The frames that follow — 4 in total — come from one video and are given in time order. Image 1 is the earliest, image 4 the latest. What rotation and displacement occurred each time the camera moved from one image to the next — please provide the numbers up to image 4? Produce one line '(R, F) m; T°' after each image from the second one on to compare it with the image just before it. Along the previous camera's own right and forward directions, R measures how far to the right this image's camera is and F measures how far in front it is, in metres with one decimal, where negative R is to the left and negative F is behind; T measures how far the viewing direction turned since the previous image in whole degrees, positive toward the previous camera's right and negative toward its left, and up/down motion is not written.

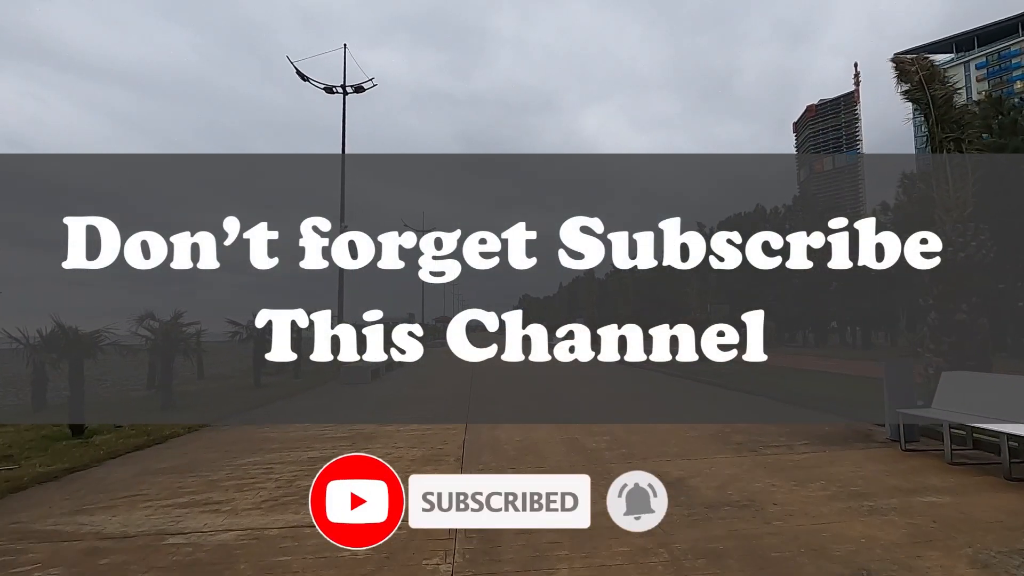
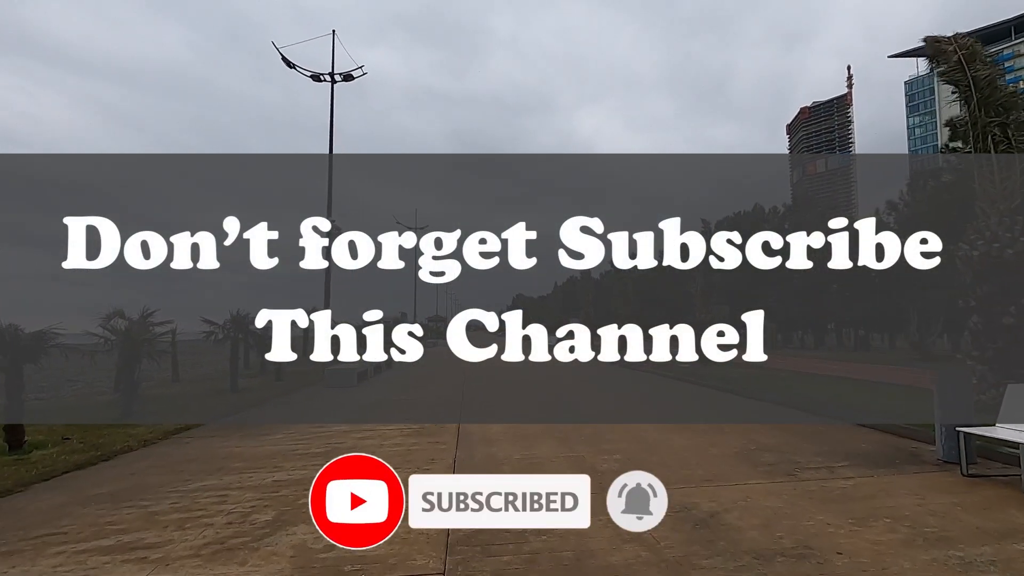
(0.0, +0.5) m; 0°
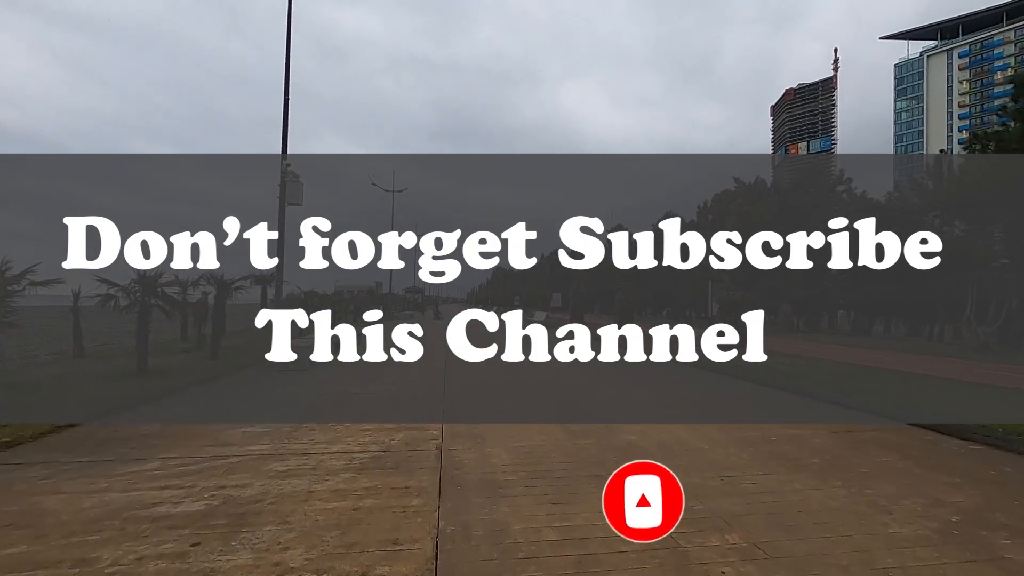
(-0.1, +1.6) m; 0°
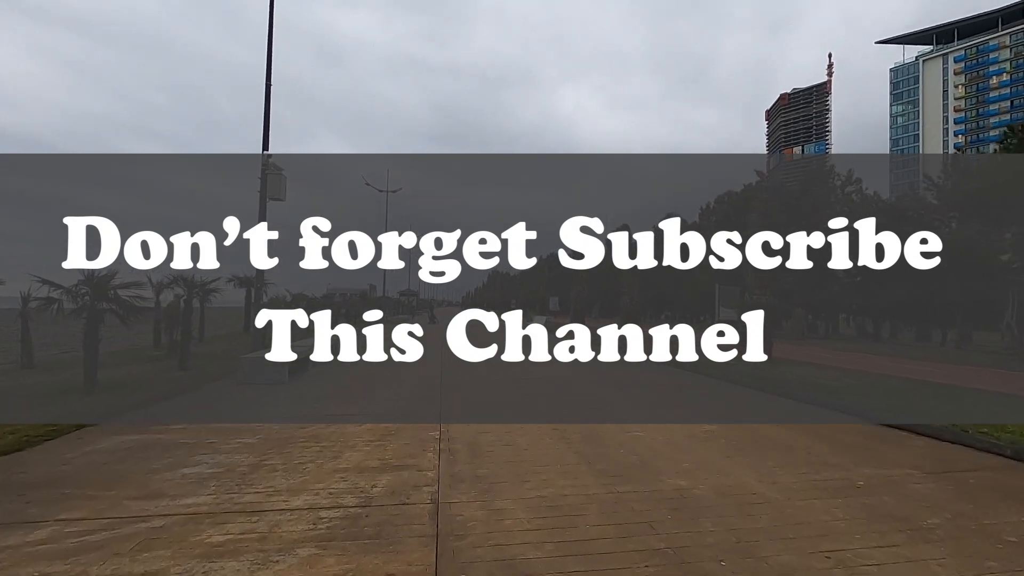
(+0.1, -1.0) m; 0°
